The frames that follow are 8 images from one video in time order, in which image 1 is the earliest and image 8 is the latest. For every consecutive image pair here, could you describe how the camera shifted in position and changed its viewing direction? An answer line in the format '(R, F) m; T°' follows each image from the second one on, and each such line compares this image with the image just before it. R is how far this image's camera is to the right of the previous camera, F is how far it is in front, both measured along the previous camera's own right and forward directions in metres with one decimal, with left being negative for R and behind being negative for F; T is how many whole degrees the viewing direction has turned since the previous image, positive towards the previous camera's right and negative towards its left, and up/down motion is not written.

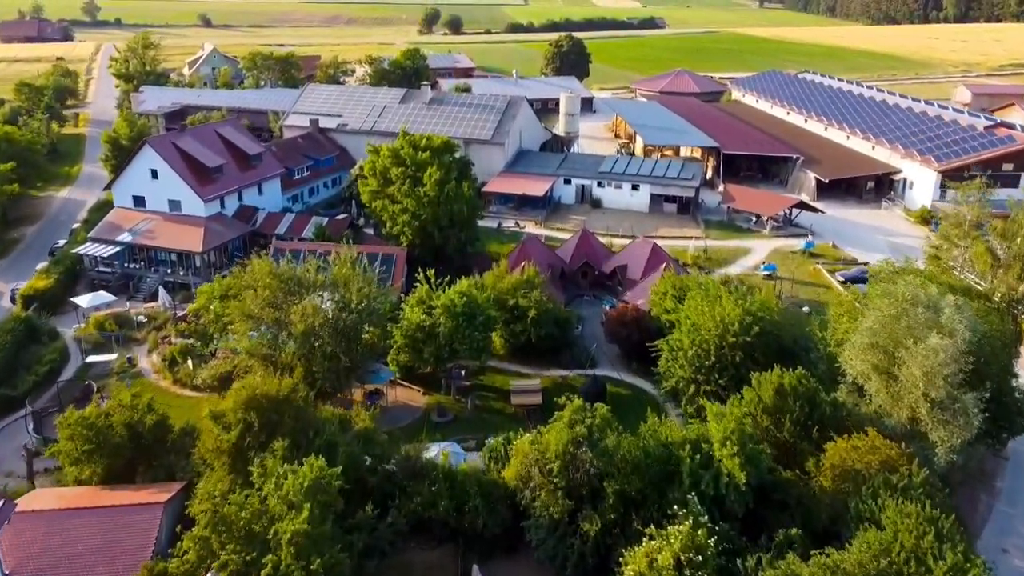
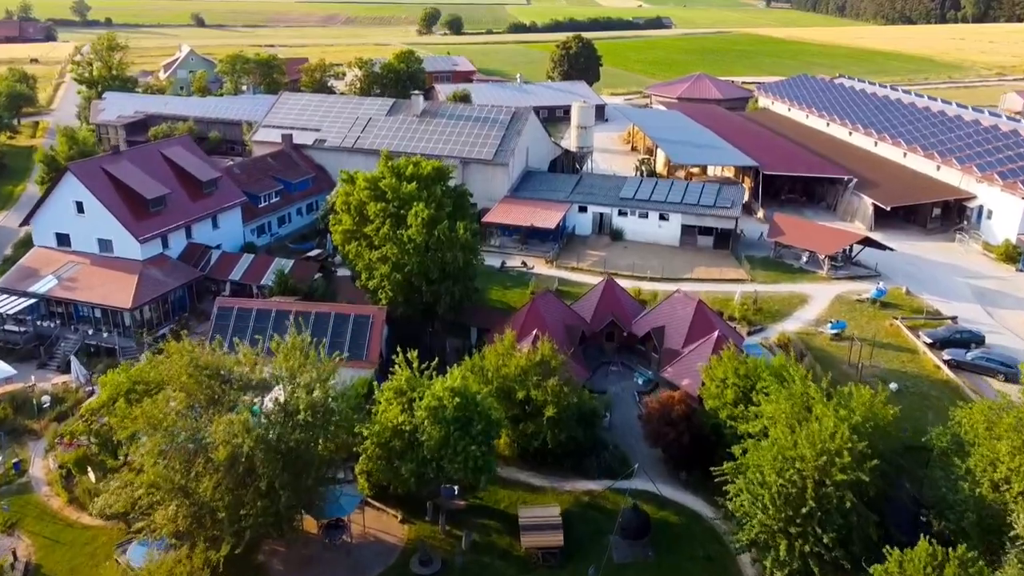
(-0.3, +9.8) m; 0°
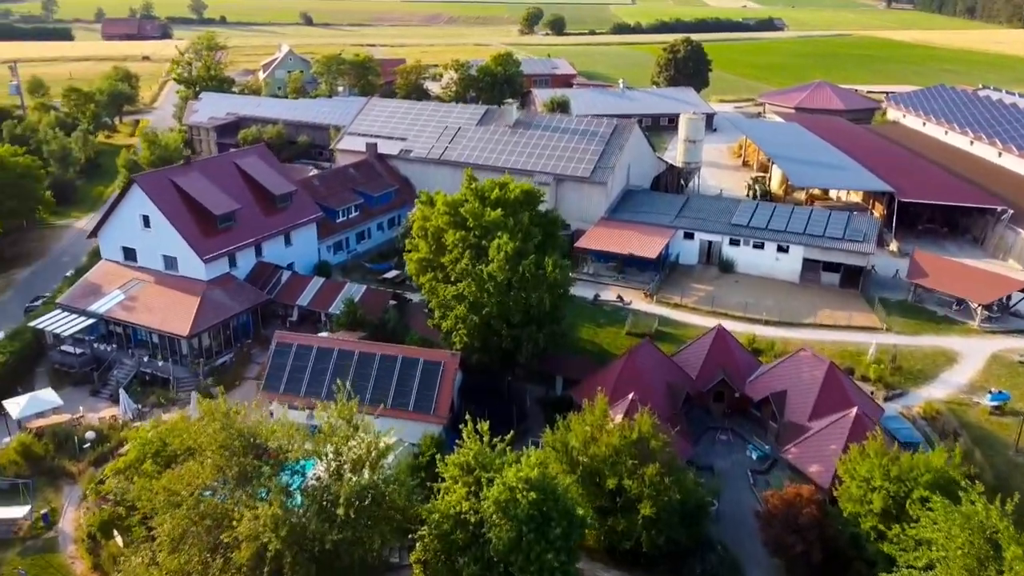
(-0.2, +5.0) m; -7°
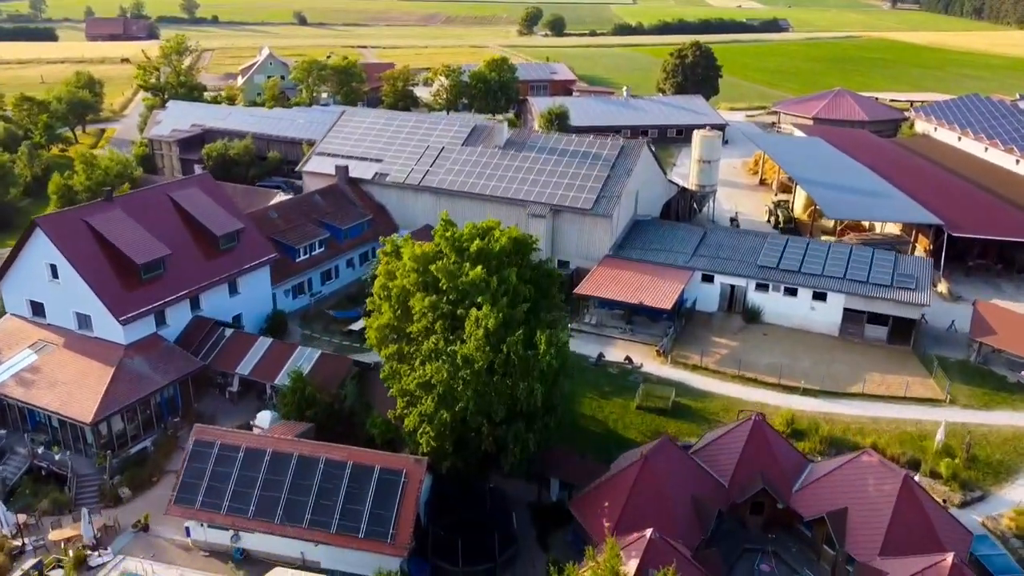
(+0.5, +7.1) m; 0°
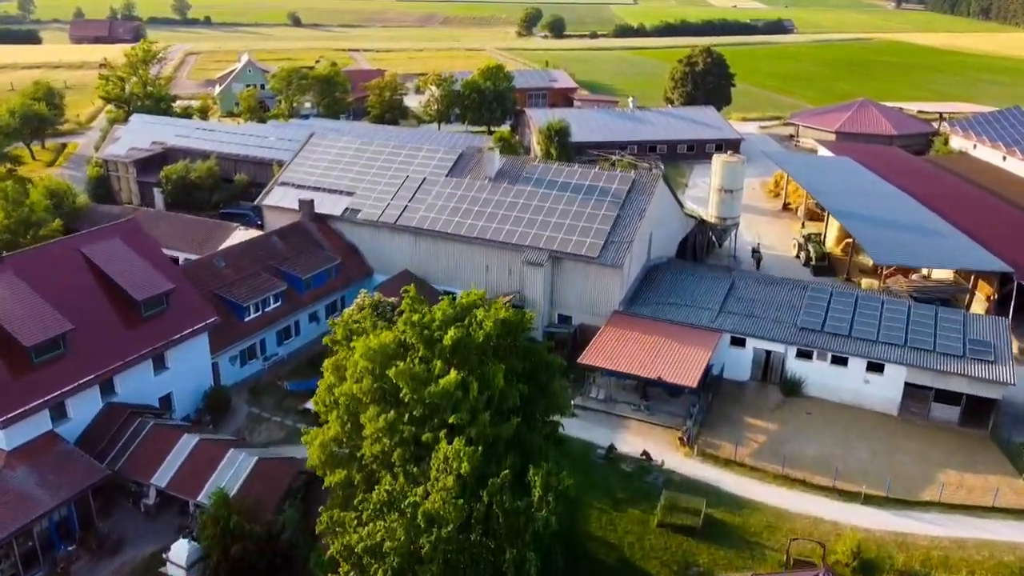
(+0.4, +7.0) m; 0°
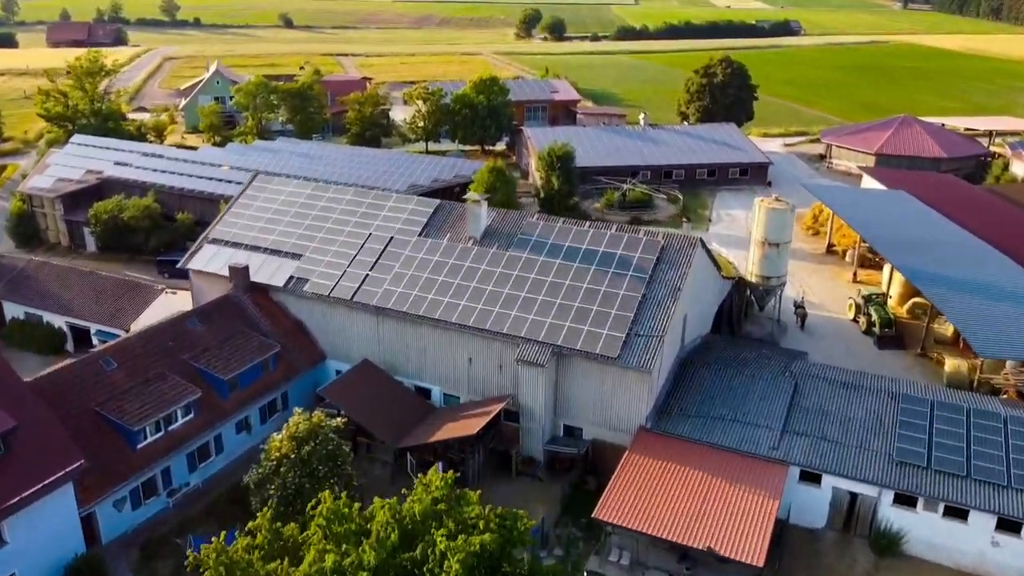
(+0.3, +9.4) m; 0°
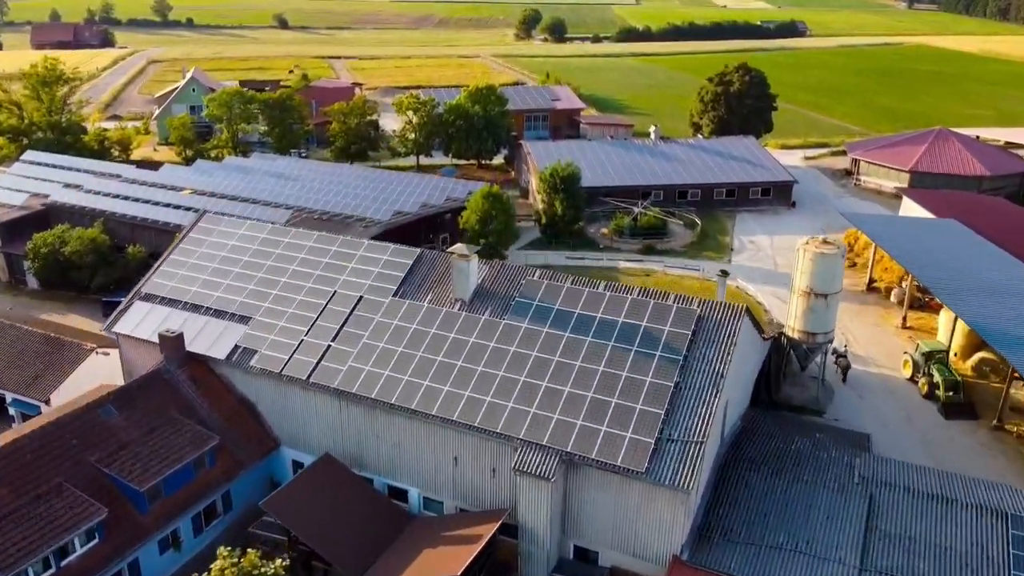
(+0.1, +6.3) m; 0°
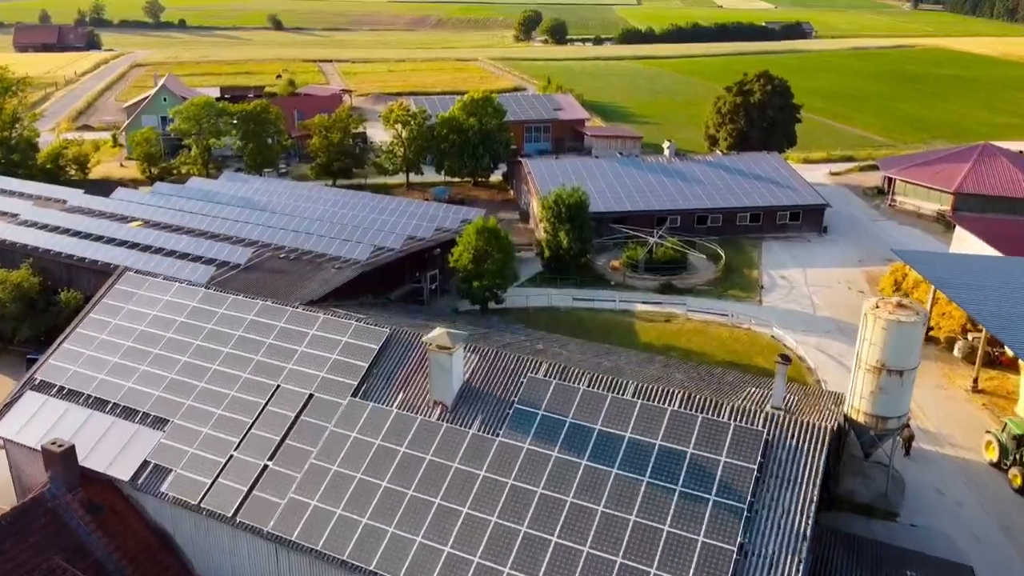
(+0.1, +6.5) m; 0°
